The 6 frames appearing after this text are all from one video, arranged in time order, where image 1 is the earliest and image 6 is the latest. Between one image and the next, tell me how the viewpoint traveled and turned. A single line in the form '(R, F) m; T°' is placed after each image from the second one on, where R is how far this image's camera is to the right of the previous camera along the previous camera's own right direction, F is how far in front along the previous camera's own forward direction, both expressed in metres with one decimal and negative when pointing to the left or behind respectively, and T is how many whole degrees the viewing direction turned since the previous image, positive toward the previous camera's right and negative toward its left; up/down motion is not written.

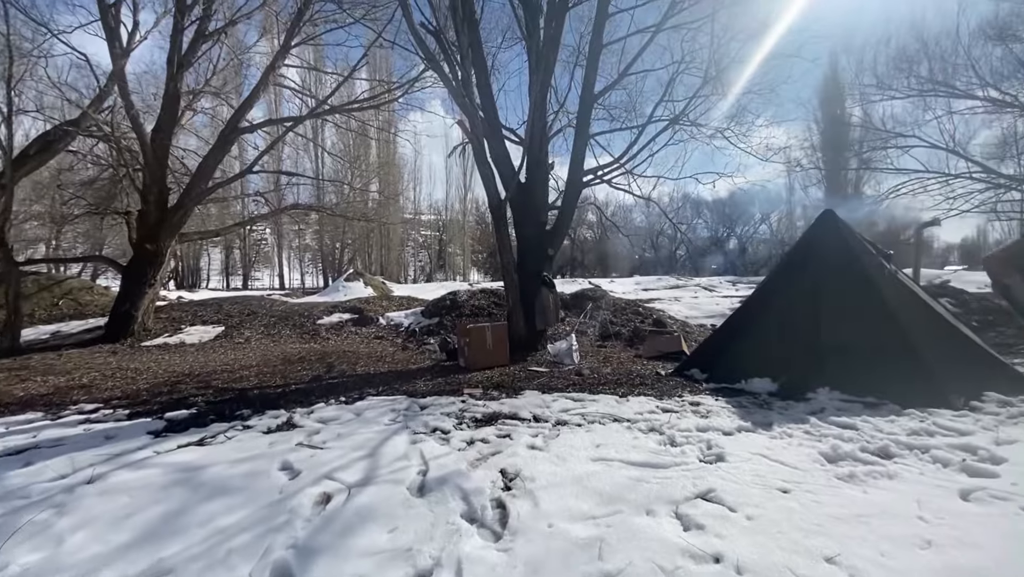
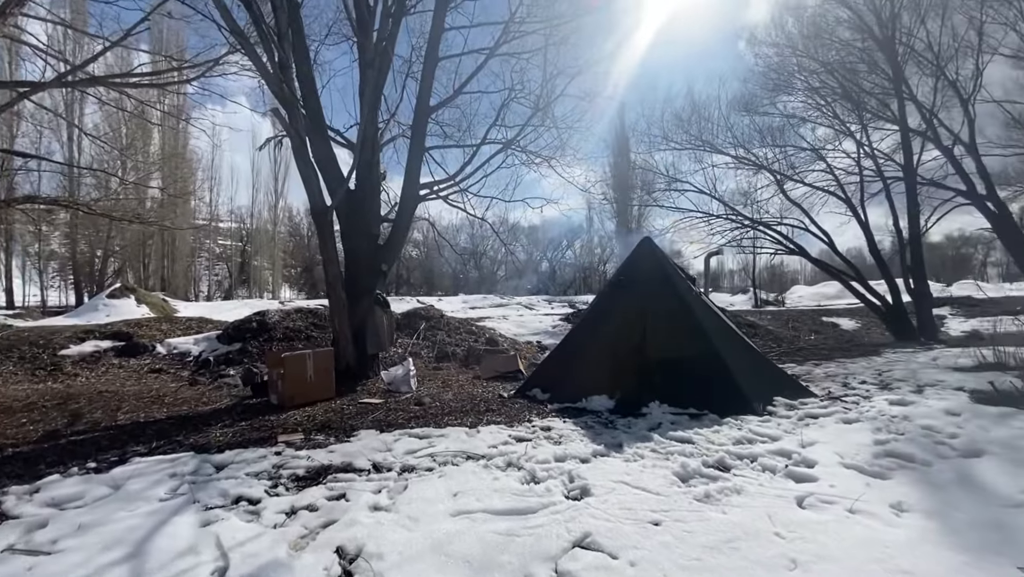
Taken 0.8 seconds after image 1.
(-0.1, +0.4) m; +21°
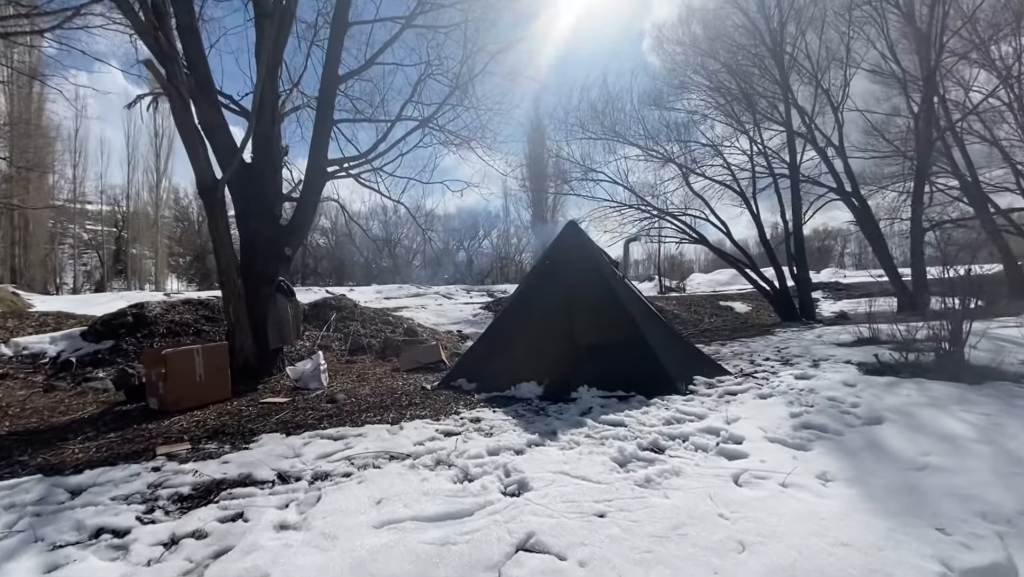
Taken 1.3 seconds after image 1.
(-0.1, +0.3) m; +10°
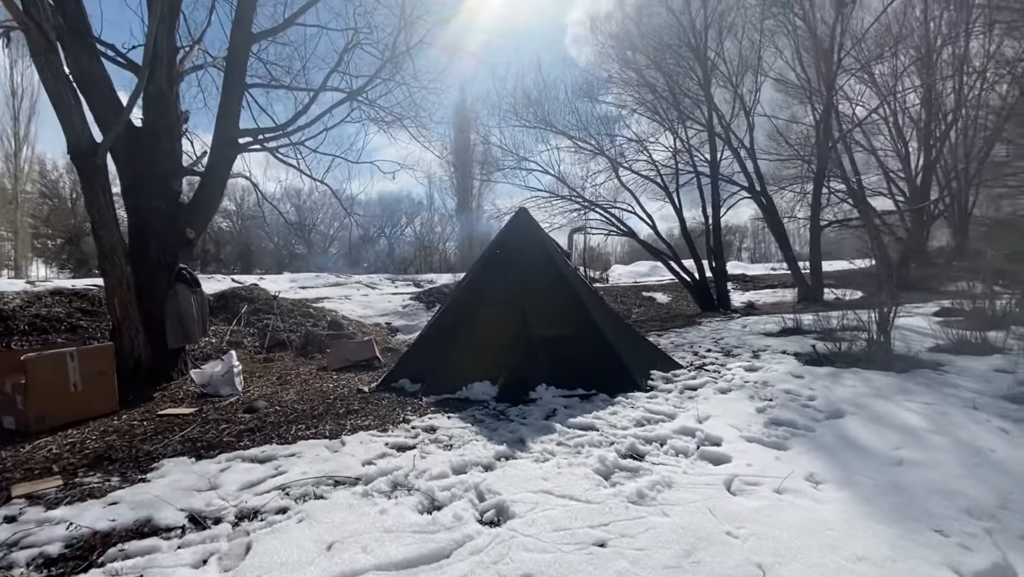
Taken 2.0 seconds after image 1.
(-0.2, +0.4) m; +9°
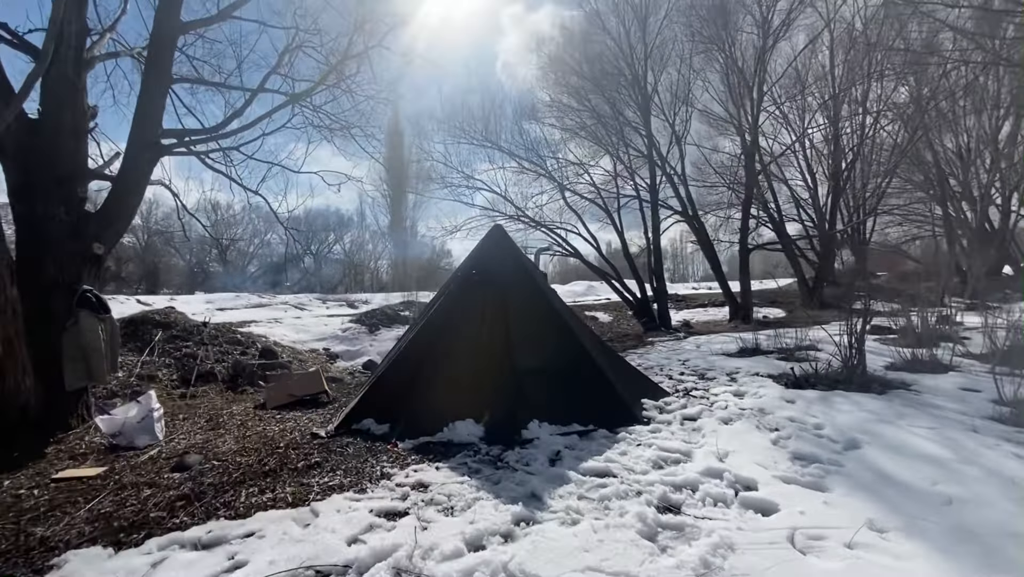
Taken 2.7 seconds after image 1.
(-0.4, +0.4) m; +8°
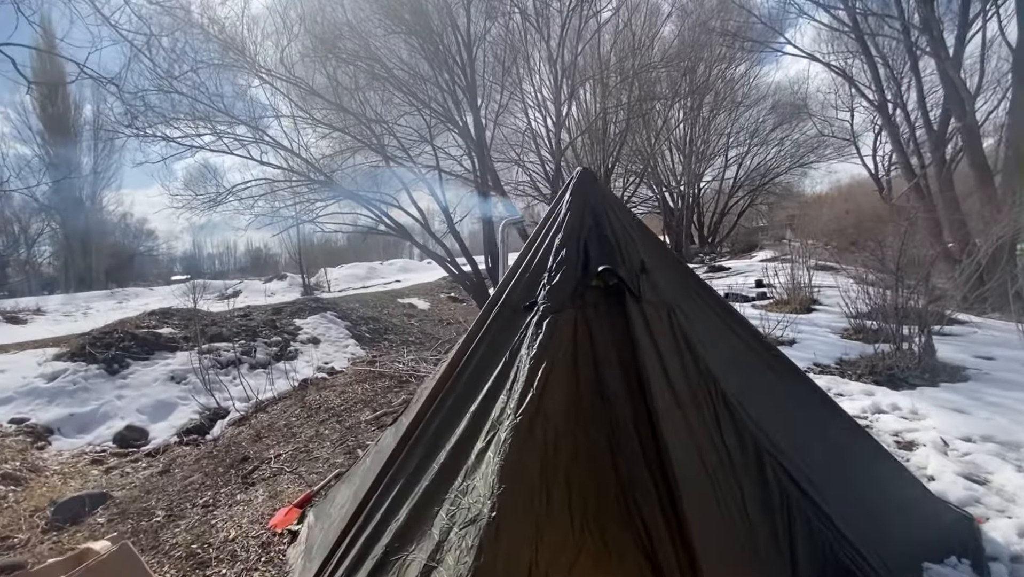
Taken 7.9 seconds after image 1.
(-1.6, +2.7) m; +30°
